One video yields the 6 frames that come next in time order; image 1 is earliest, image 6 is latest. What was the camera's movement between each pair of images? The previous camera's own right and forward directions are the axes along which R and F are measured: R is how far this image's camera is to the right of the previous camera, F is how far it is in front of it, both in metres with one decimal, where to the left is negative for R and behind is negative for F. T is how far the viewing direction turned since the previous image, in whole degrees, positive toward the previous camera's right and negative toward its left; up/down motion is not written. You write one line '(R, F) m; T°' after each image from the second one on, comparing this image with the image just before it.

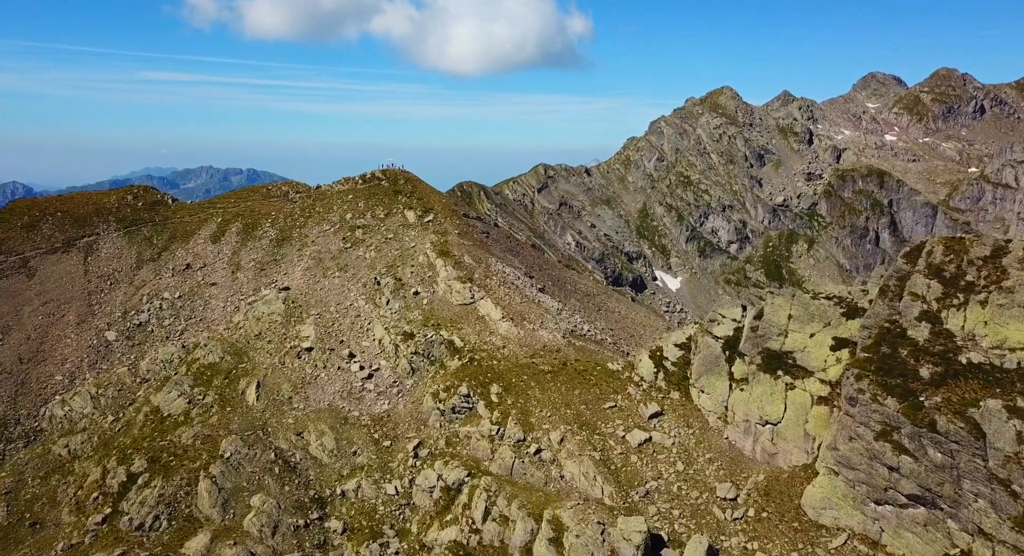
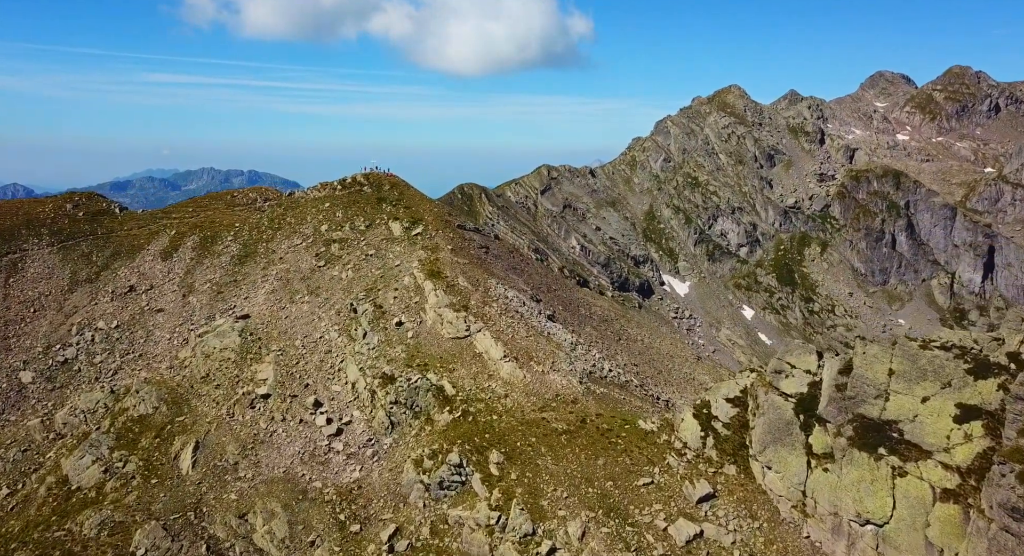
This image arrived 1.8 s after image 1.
(-0.2, +17.0) m; 0°
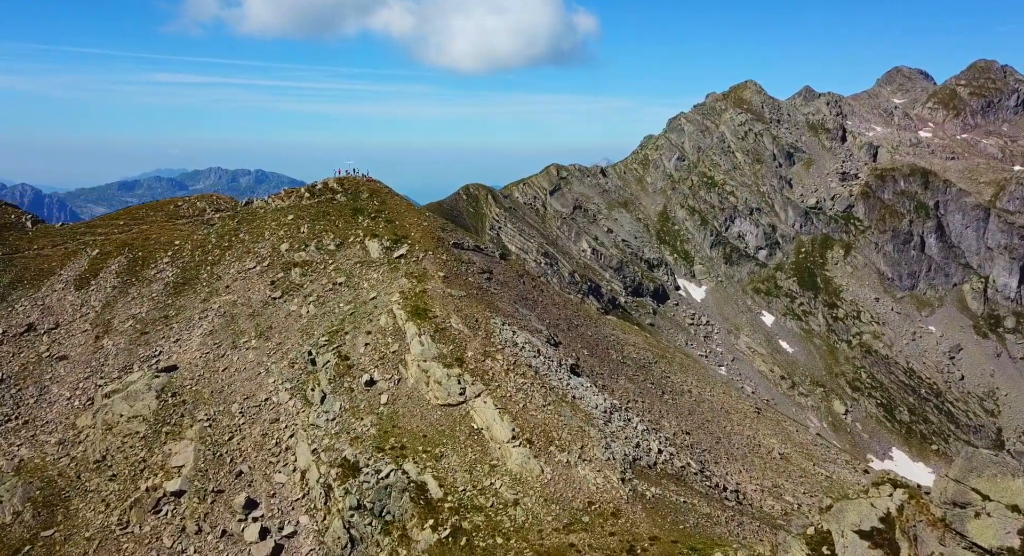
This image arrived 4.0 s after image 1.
(-0.3, +21.0) m; -1°
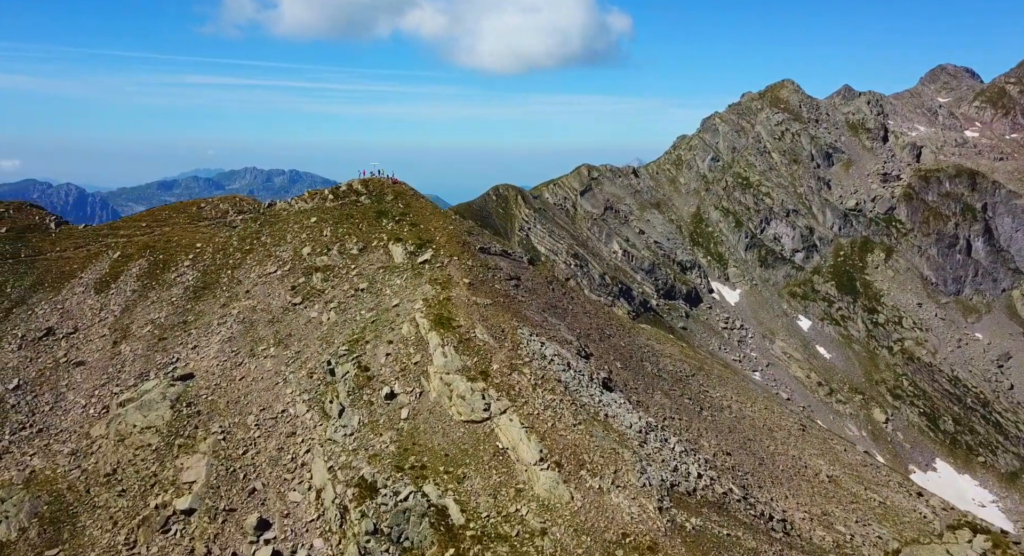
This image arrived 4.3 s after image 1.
(+0.1, +3.4) m; -2°
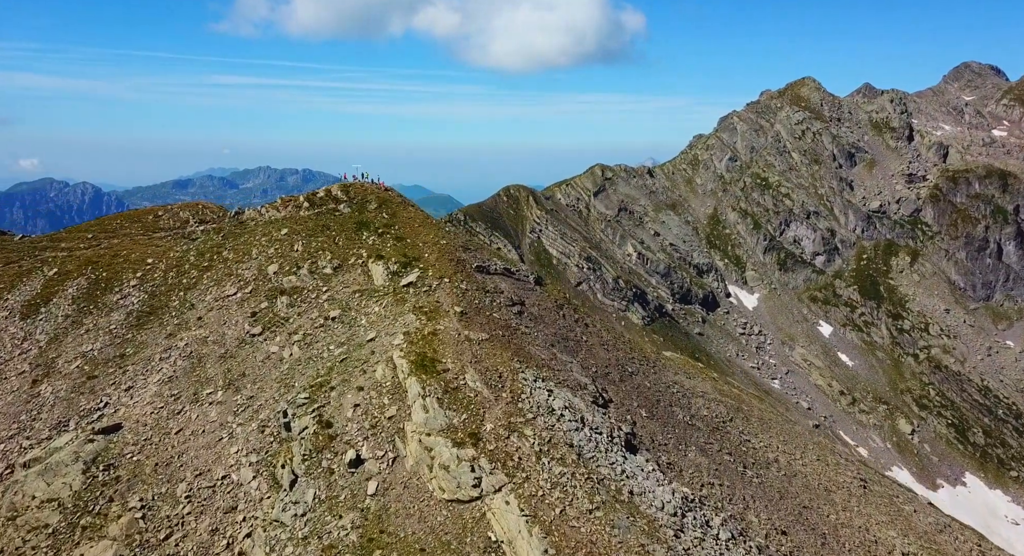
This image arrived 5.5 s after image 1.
(+0.8, +12.0) m; -1°
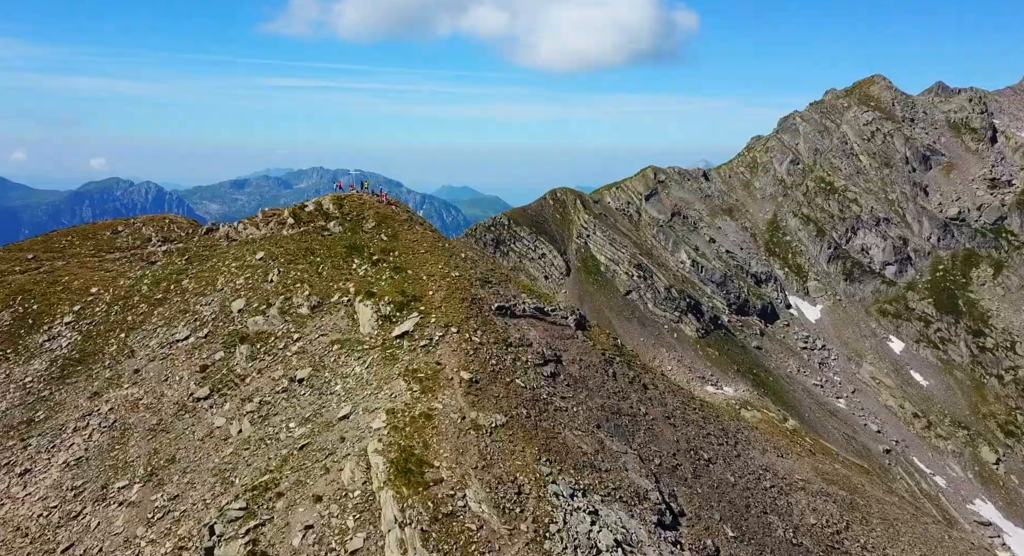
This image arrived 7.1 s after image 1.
(+0.9, +15.9) m; -4°
